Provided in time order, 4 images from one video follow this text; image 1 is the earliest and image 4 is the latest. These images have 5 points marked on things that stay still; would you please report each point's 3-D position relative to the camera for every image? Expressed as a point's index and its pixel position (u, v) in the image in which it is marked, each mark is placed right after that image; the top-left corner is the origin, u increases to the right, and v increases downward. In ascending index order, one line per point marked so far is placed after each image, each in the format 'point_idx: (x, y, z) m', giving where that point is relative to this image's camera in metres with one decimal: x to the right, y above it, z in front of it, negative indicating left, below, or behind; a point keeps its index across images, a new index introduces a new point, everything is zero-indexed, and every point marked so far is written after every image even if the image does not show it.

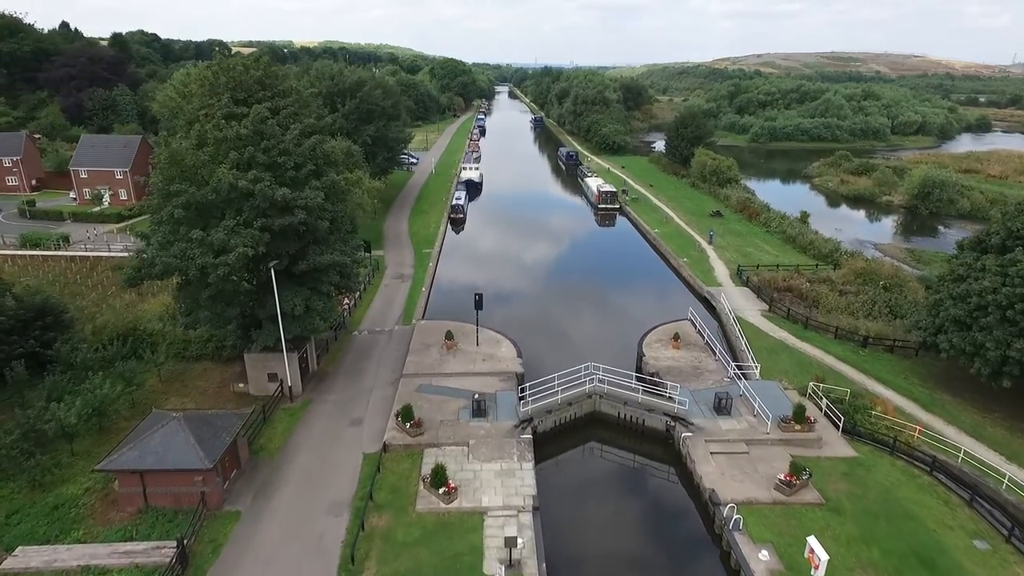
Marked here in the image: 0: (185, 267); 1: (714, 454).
0: (-11.5, +0.7, +19.7) m
1: (+7.2, -5.9, +19.9) m
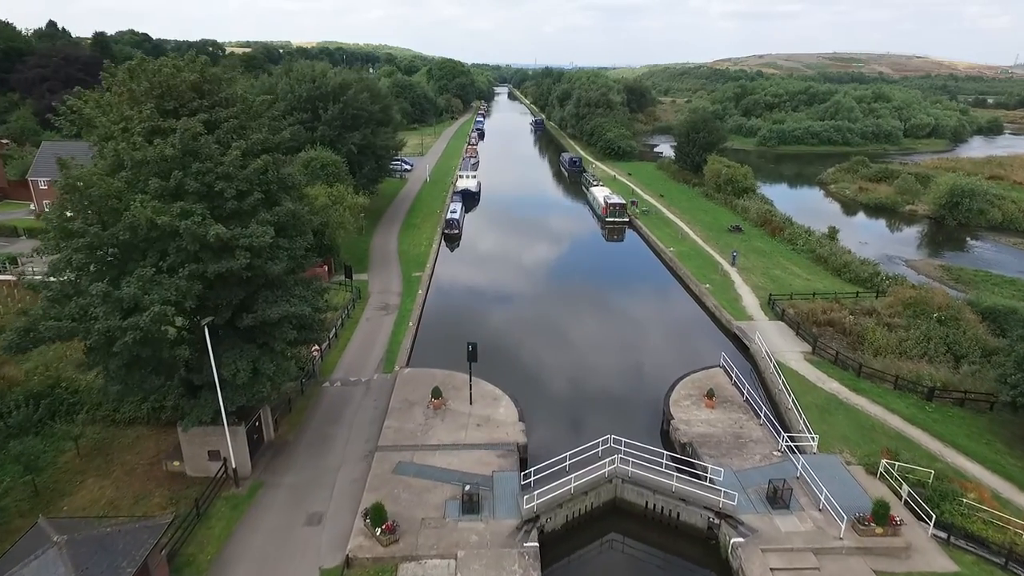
0: (-11.5, -1.1, +15.1) m
1: (+7.2, -7.7, +15.3) m
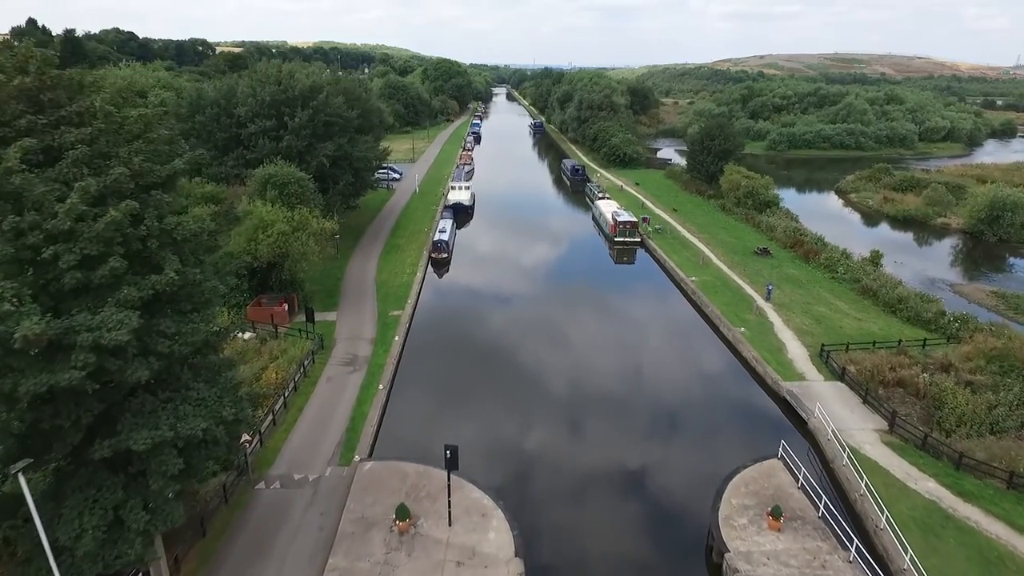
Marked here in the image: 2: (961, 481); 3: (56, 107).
0: (-11.6, -3.4, +9.1) m
1: (+7.0, -10.0, +9.4) m
2: (+15.2, -6.5, +19.1) m
3: (-9.9, +4.0, +12.3) m
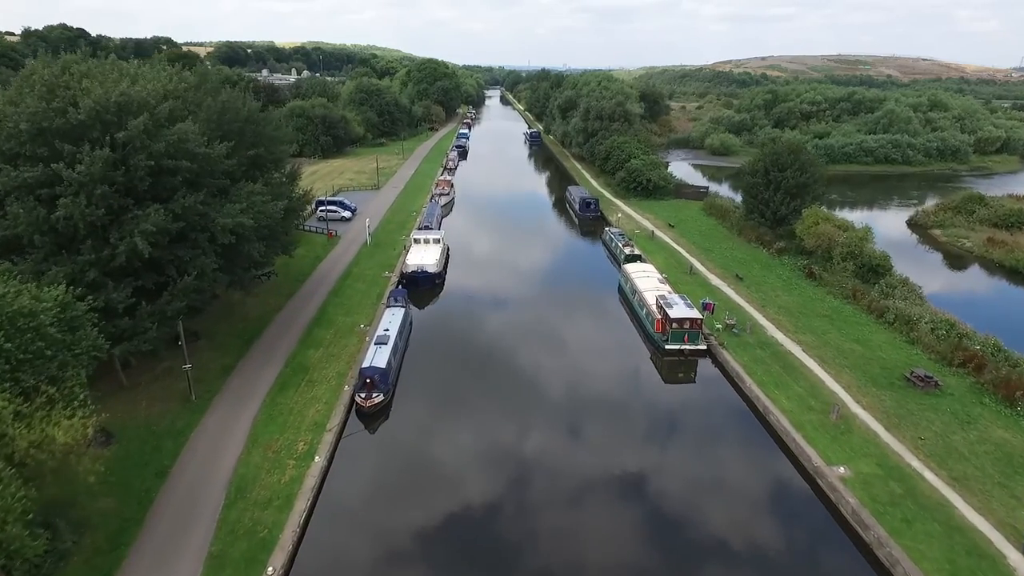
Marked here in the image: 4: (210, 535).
0: (-12.0, -10.3, -8.7) m
1: (+6.7, -16.9, -8.4) m
2: (+14.8, -13.4, +1.5) m
3: (-10.3, -2.9, -5.6) m
4: (-9.0, -7.4, +16.8) m
